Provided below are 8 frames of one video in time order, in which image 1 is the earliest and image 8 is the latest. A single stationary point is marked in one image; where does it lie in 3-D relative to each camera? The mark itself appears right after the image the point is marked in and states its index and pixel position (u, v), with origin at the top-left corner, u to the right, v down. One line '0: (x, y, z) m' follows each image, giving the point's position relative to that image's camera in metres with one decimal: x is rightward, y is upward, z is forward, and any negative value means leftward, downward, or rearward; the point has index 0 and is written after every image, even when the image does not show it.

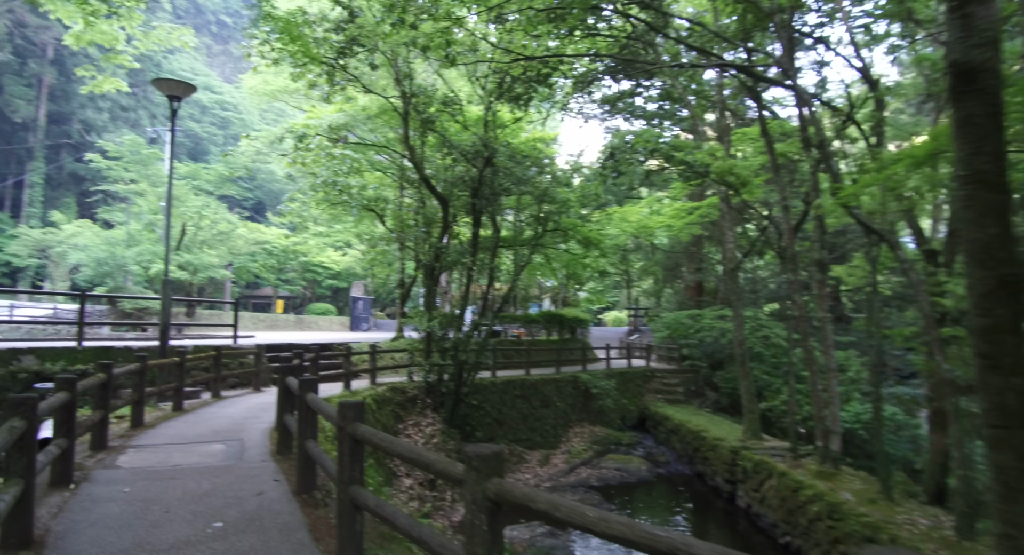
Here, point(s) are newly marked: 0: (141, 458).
0: (-2.8, -1.4, +4.6) m
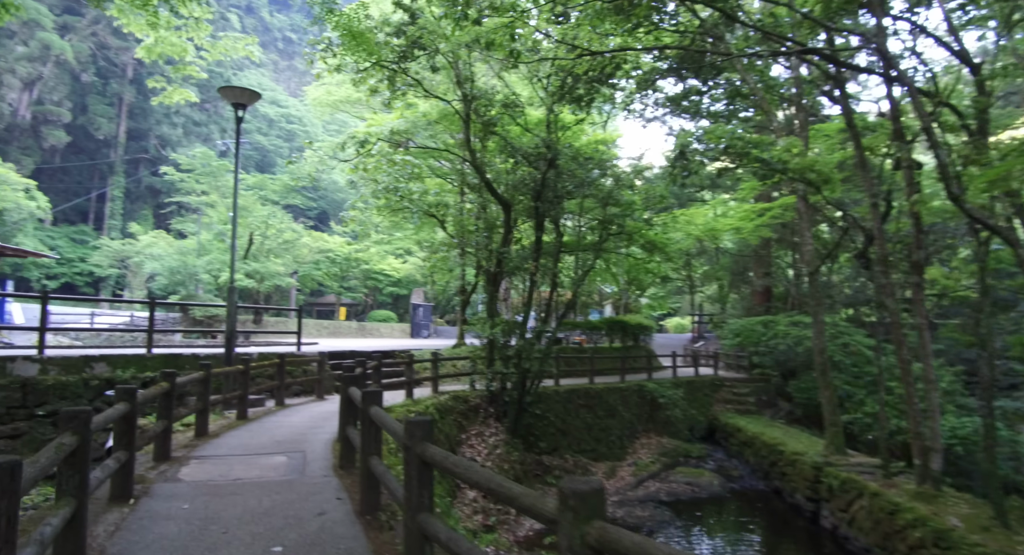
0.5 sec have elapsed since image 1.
0: (-2.3, -1.4, +4.5) m
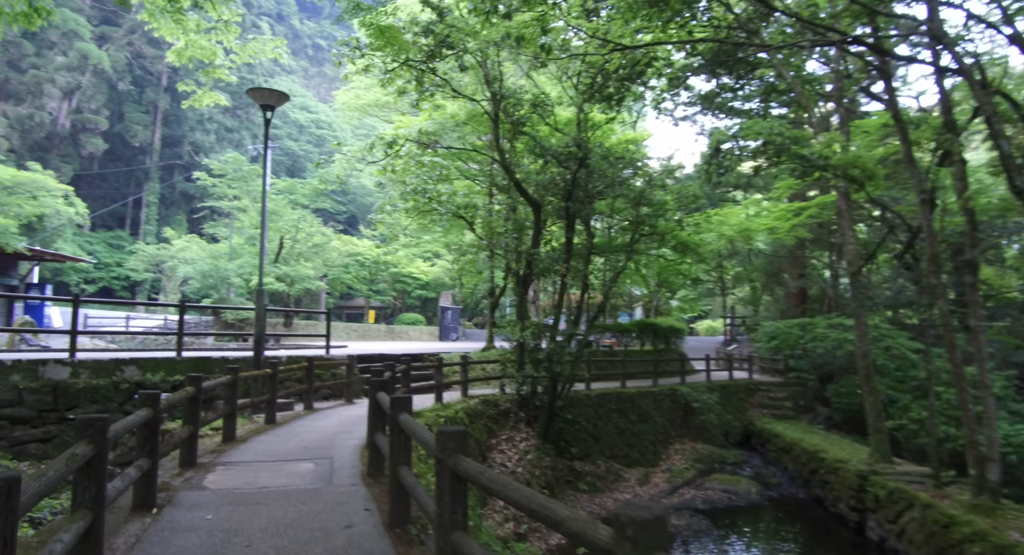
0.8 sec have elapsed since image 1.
0: (-2.0, -1.4, +4.3) m
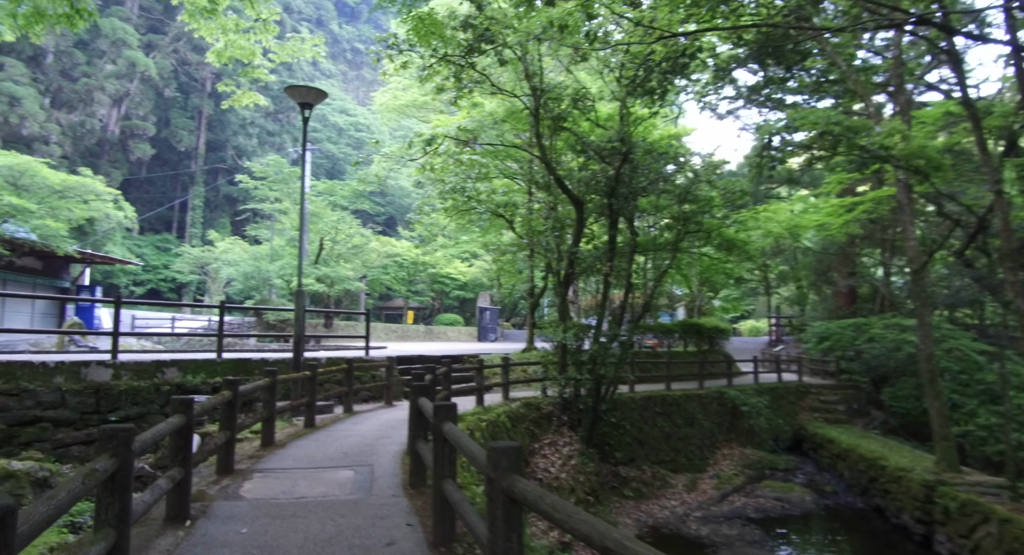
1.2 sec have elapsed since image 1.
0: (-1.7, -1.4, +4.1) m
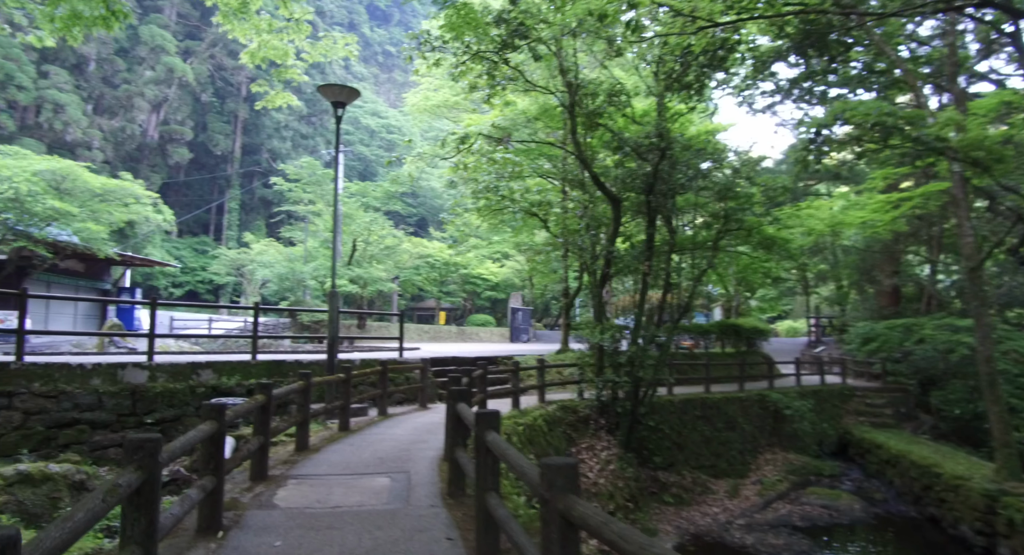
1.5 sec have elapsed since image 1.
0: (-1.4, -1.4, +4.0) m
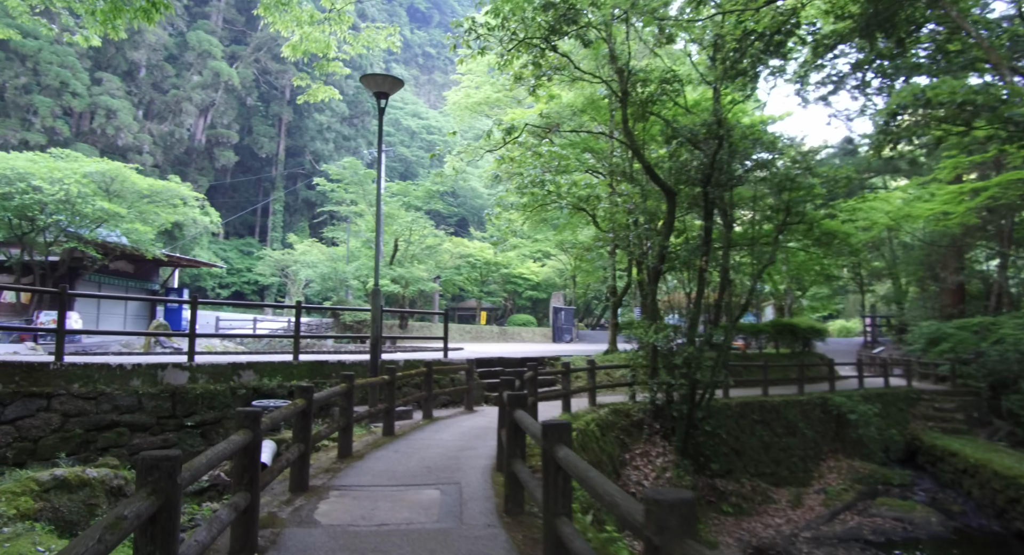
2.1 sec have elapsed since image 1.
0: (-1.0, -1.4, +3.6) m
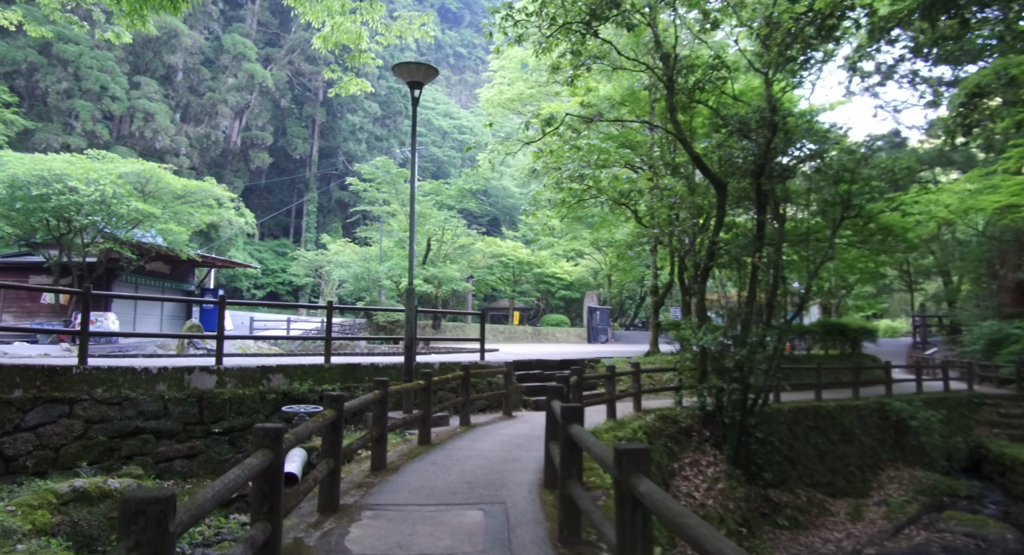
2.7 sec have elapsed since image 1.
0: (-0.7, -1.4, +3.2) m
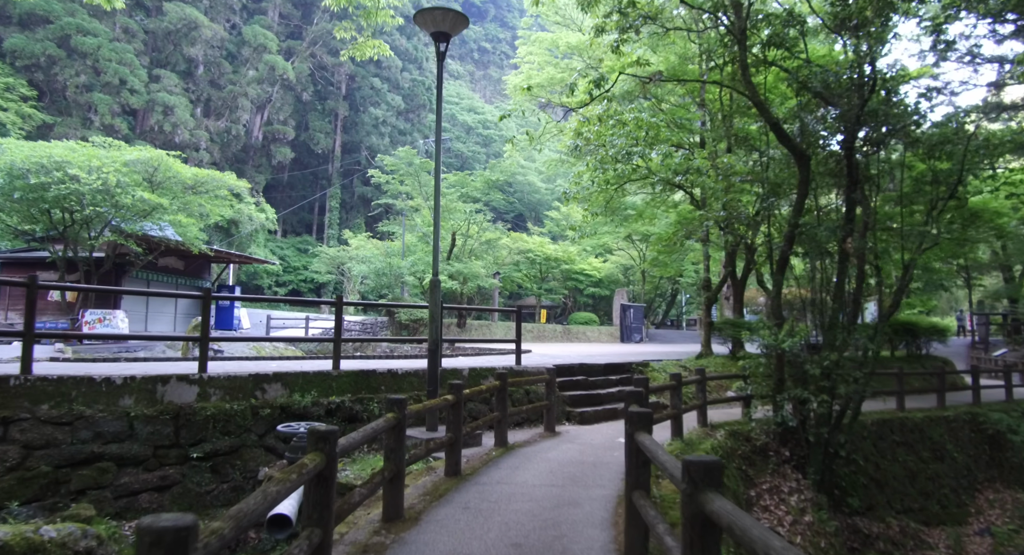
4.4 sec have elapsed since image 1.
0: (-0.4, -1.3, +2.1) m
